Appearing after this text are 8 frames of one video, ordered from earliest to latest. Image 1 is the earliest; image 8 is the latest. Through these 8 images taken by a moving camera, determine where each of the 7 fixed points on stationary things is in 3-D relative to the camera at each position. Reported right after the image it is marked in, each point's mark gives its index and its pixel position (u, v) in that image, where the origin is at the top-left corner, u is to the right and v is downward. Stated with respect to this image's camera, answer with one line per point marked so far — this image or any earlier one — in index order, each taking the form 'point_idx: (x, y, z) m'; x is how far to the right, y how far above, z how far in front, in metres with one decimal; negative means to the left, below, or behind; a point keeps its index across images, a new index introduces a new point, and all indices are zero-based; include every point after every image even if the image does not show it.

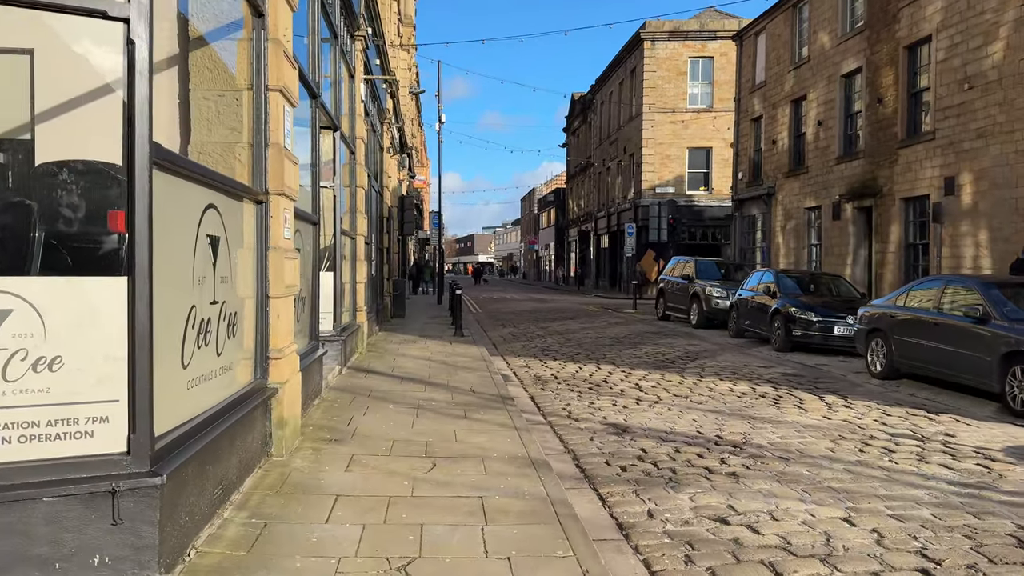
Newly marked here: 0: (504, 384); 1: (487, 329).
0: (-0.1, -1.2, +9.8) m
1: (-0.6, -1.0, +18.5) m
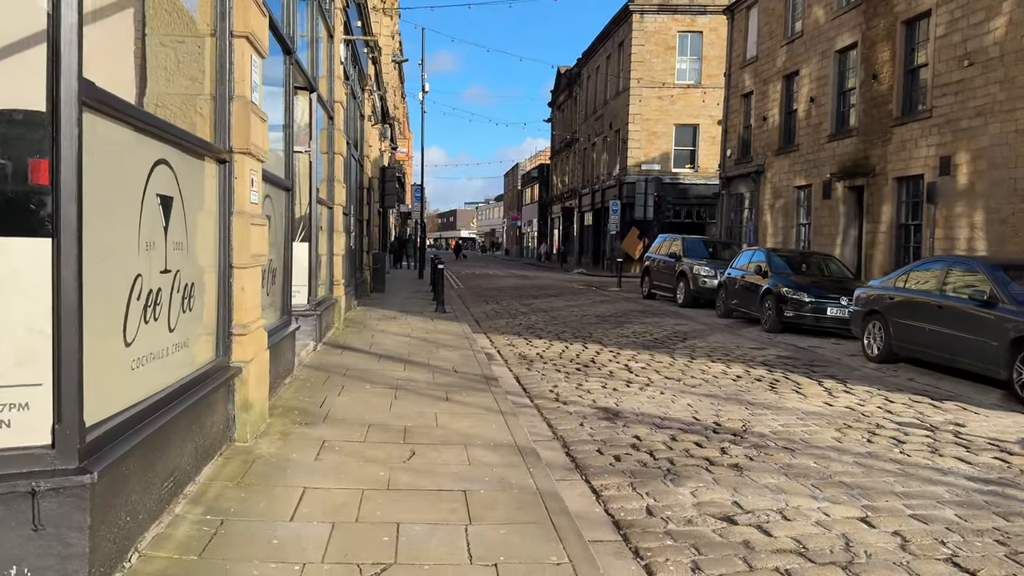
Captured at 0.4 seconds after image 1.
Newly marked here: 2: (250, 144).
0: (-0.3, -0.9, +9.4) m
1: (-1.0, -0.4, +18.0) m
2: (-1.7, +1.0, +5.3) m
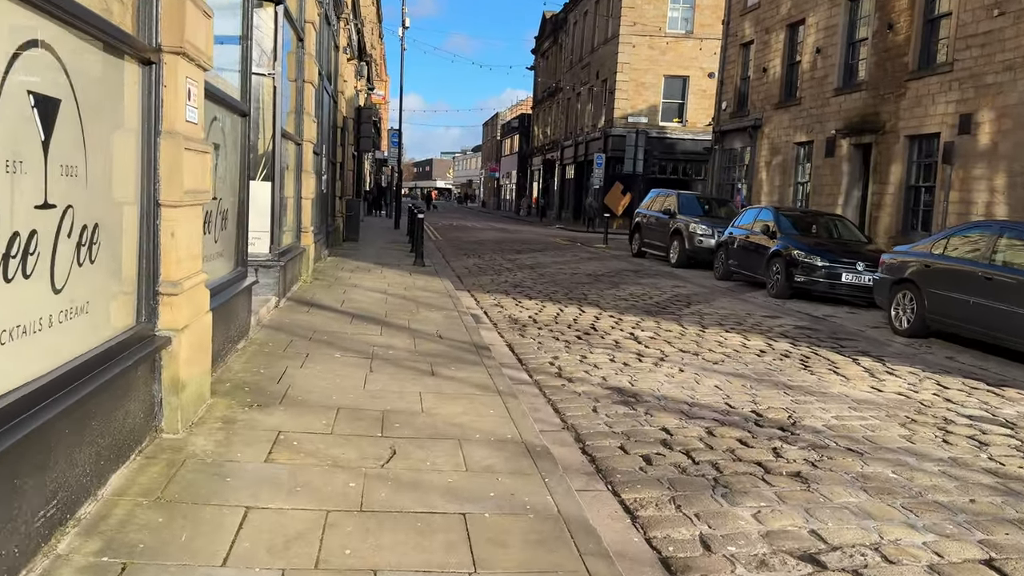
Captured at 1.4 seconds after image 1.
0: (-0.4, -0.4, +8.2) m
1: (-1.3, +0.6, +16.8) m
2: (-1.6, +1.2, +4.0) m
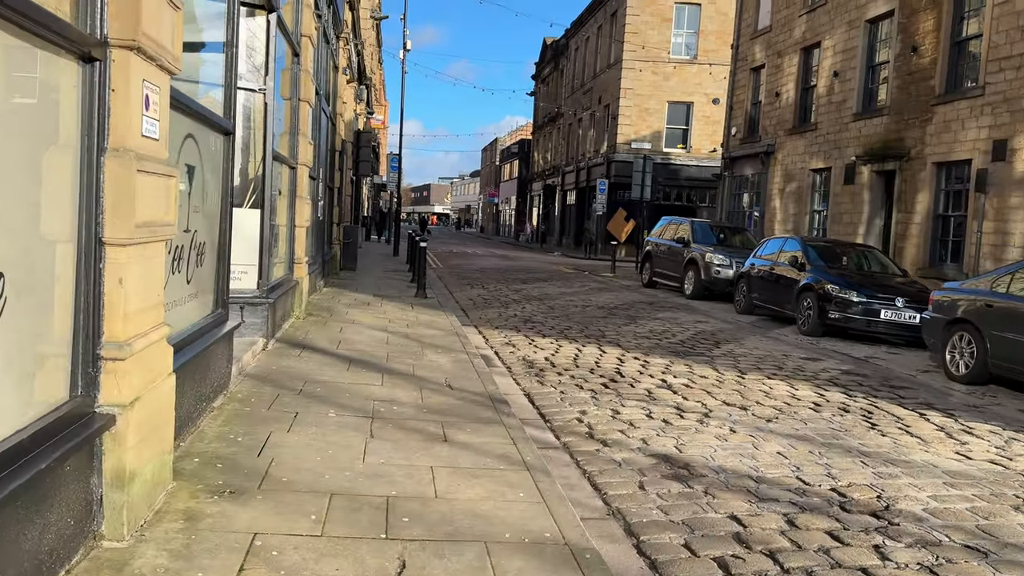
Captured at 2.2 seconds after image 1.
0: (-0.2, -0.8, +7.3) m
1: (-1.2, 0.0, +15.9) m
2: (-1.5, +1.0, +3.1) m
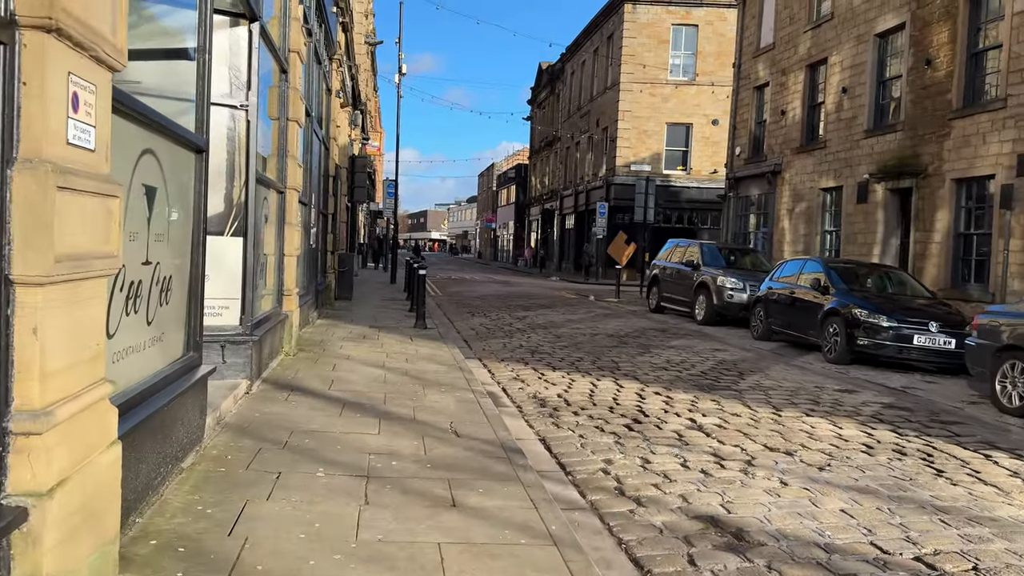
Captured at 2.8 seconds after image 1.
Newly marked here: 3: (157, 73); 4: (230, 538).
0: (-0.1, -1.1, +6.5) m
1: (-1.1, -0.6, +15.1) m
2: (-1.4, +0.8, +2.4) m
3: (-2.0, +1.2, +4.5) m
4: (-1.2, -1.1, +3.5) m
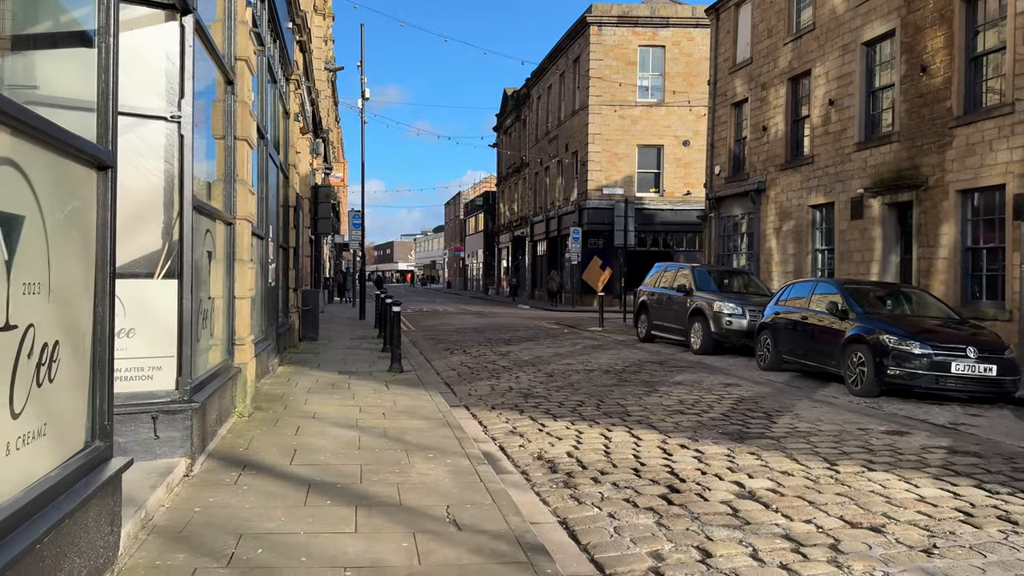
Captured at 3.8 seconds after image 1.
0: (-0.1, -1.4, +5.3) m
1: (-1.4, -1.2, +13.8) m
2: (-1.2, +0.7, +1.2) m
3: (-1.9, +0.9, +3.2) m
4: (-1.1, -1.3, +2.2) m
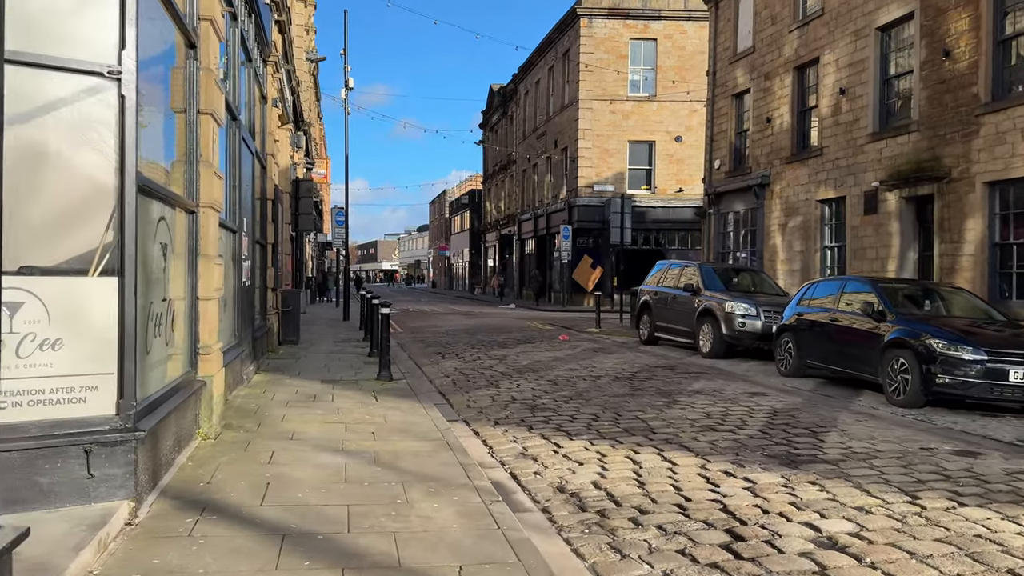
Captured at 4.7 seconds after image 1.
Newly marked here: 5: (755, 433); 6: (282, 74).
0: (+0.1, -1.4, +4.2) m
1: (-1.5, -1.2, +12.7) m
2: (-1.0, +0.7, +0.1) m
3: (-1.8, +0.9, +2.1) m
4: (-0.8, -1.3, +1.1) m
5: (+2.2, -1.3, +7.1) m
6: (-4.5, +4.2, +15.6) m
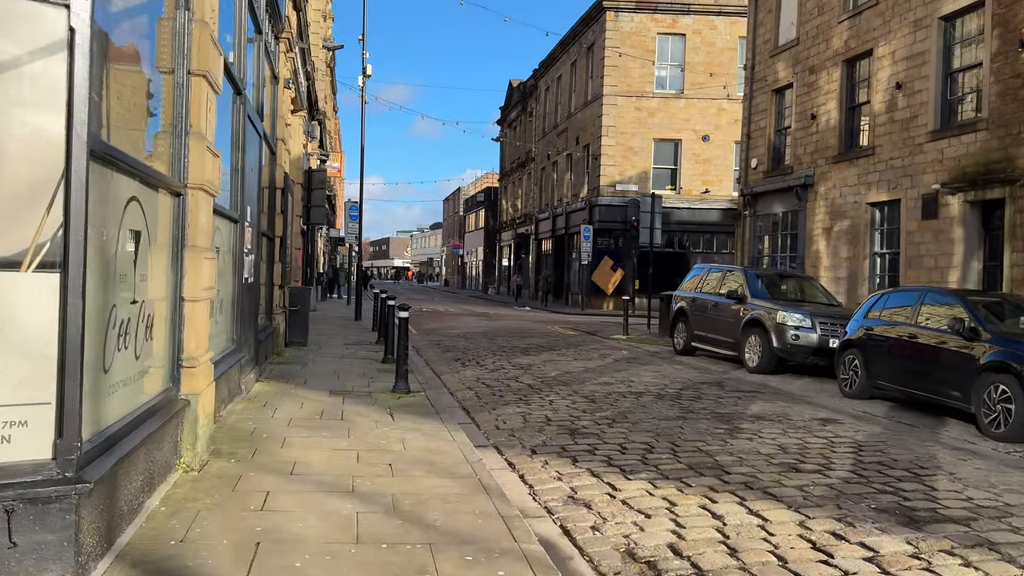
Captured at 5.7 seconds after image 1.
0: (+0.4, -1.4, +3.1) m
1: (-1.1, -1.2, +11.6) m
2: (-0.7, +0.6, -1.0) m
3: (-1.5, +0.9, +1.0) m
4: (-0.6, -1.3, 0.0) m
5: (+2.5, -1.4, +5.9) m
6: (-3.9, +4.3, +14.6) m
